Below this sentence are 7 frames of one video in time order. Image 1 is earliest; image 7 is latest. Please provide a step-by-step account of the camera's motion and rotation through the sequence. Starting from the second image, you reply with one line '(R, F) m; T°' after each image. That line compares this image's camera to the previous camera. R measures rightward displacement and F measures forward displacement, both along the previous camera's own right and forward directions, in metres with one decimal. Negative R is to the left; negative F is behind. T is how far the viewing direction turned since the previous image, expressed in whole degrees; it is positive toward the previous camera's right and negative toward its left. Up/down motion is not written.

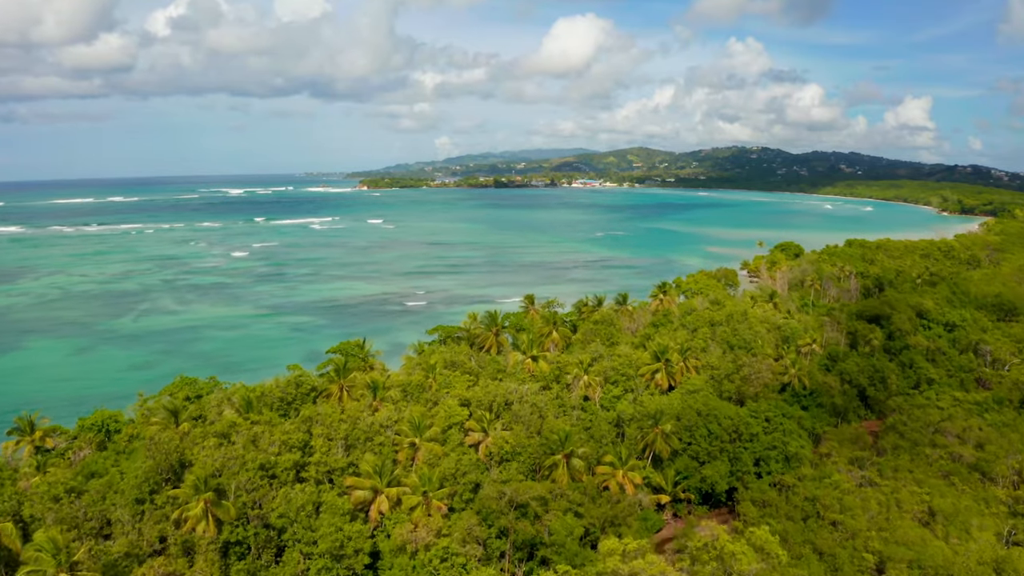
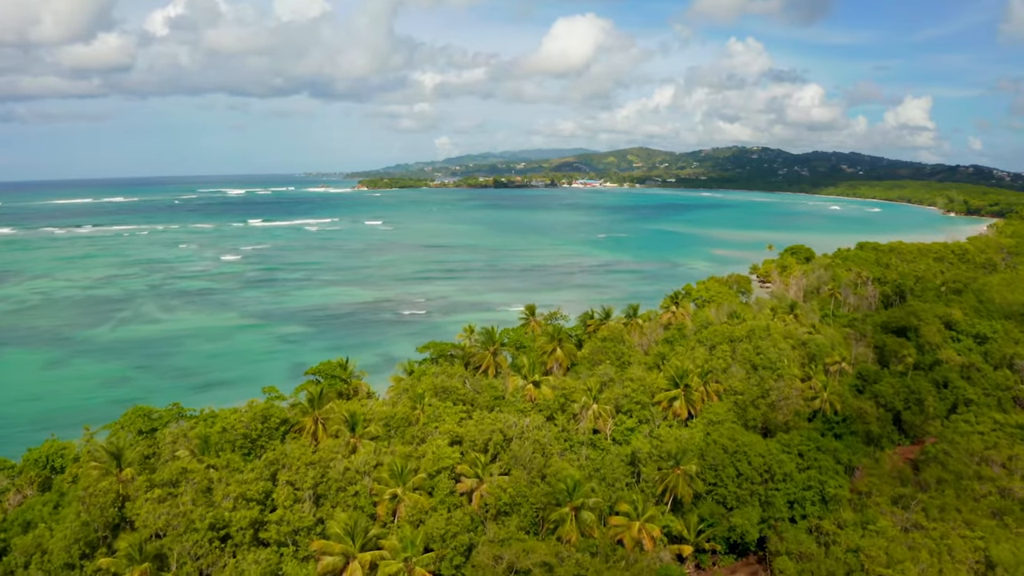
(0.0, +3.8) m; 0°
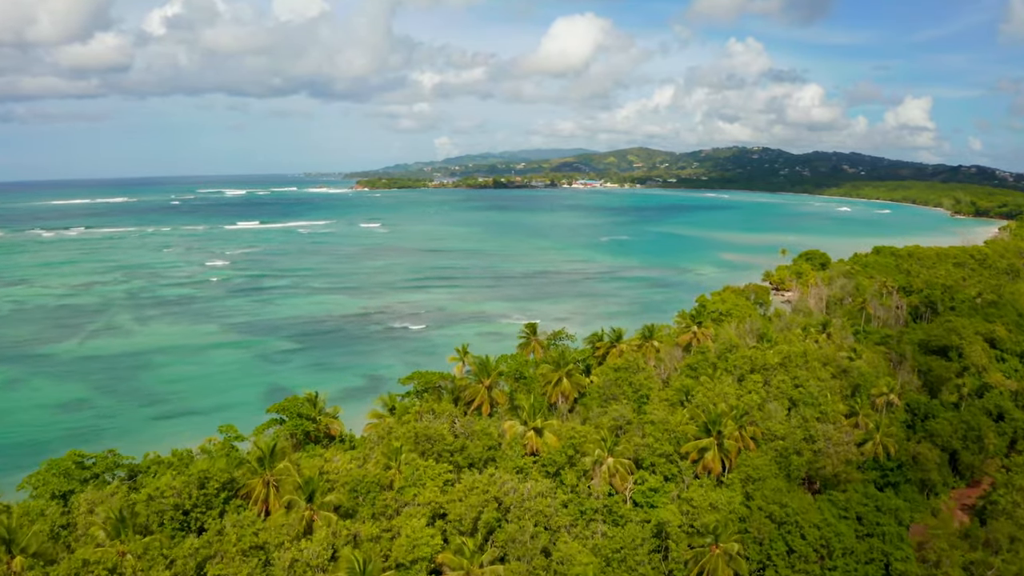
(+0.1, +5.0) m; 0°
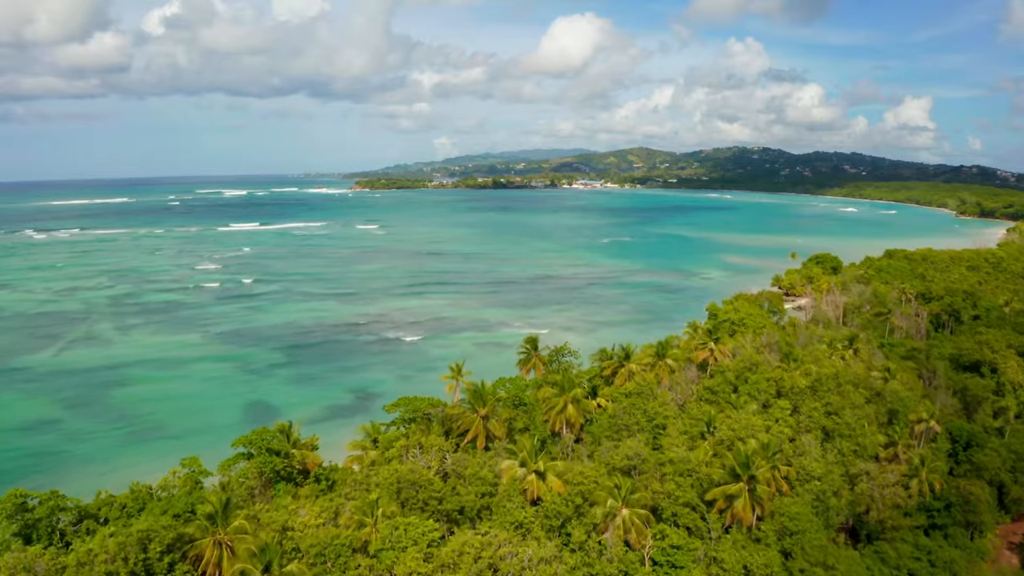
(0.0, +3.4) m; 0°
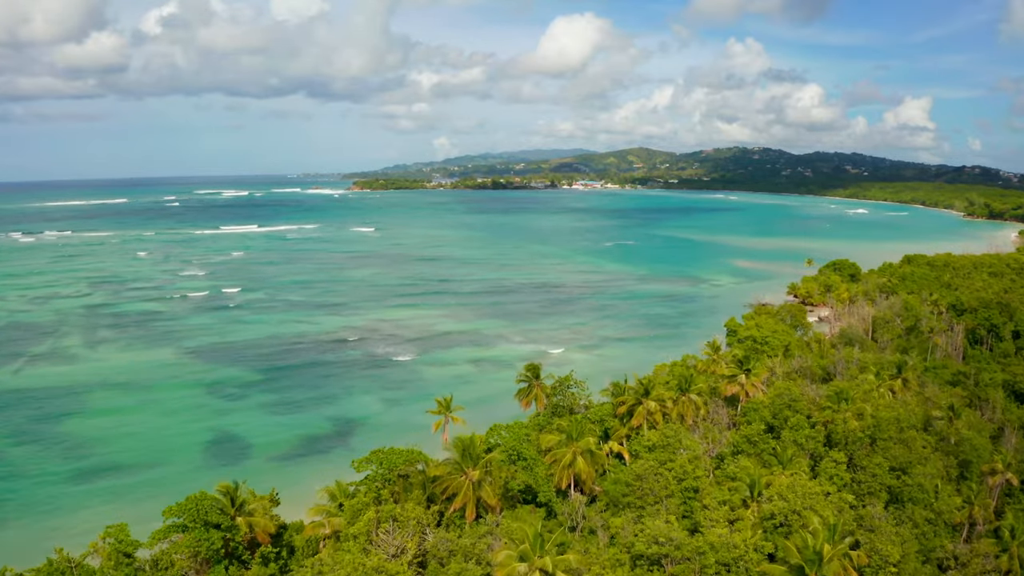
(+0.1, +5.0) m; 0°
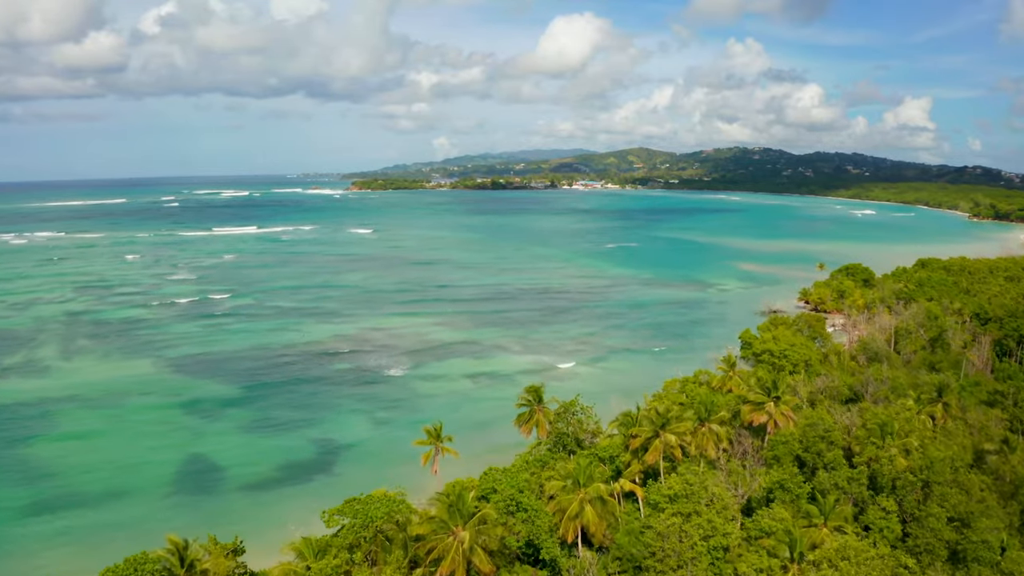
(+0.1, +3.3) m; 0°
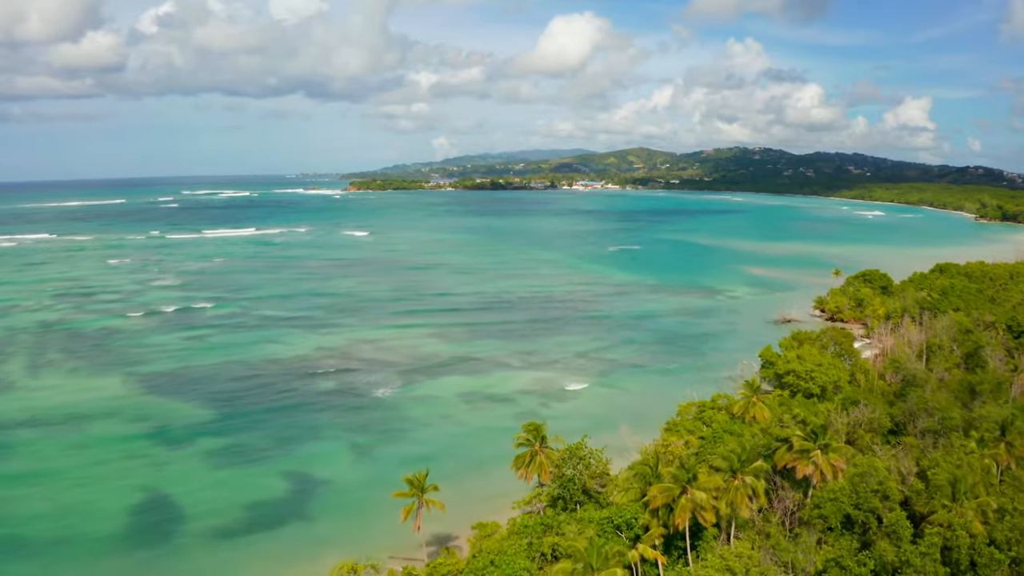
(+0.1, +4.1) m; 0°
